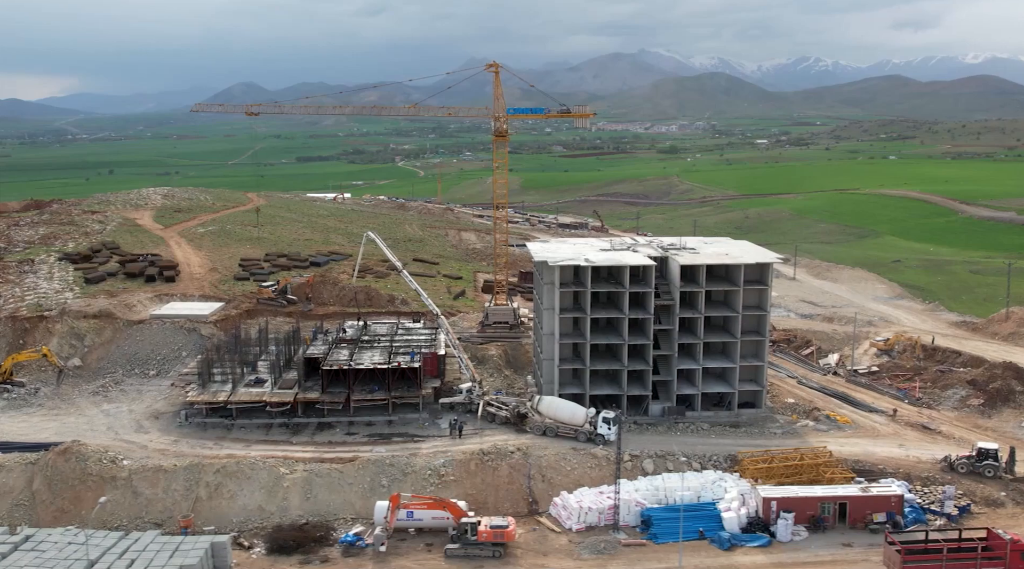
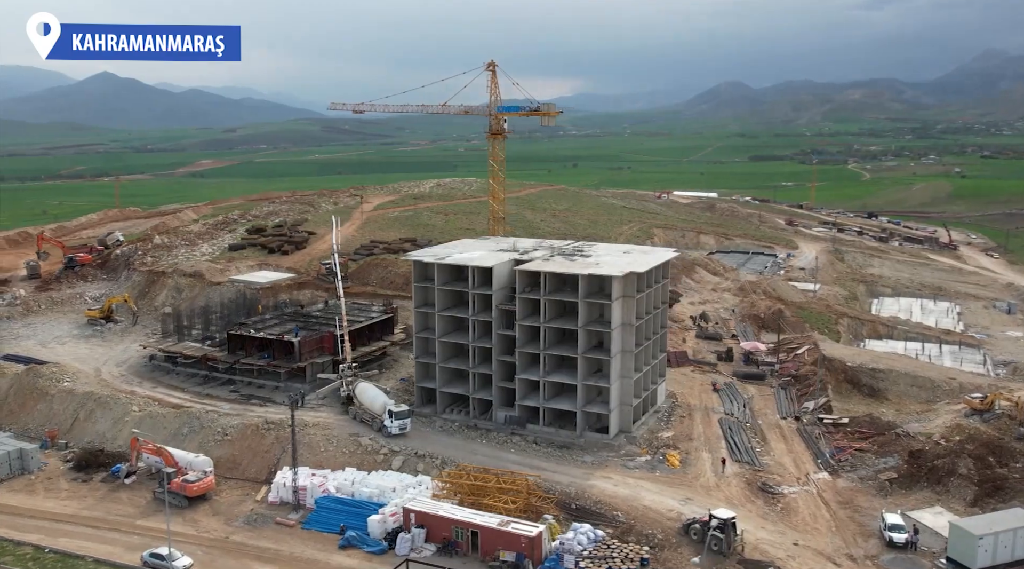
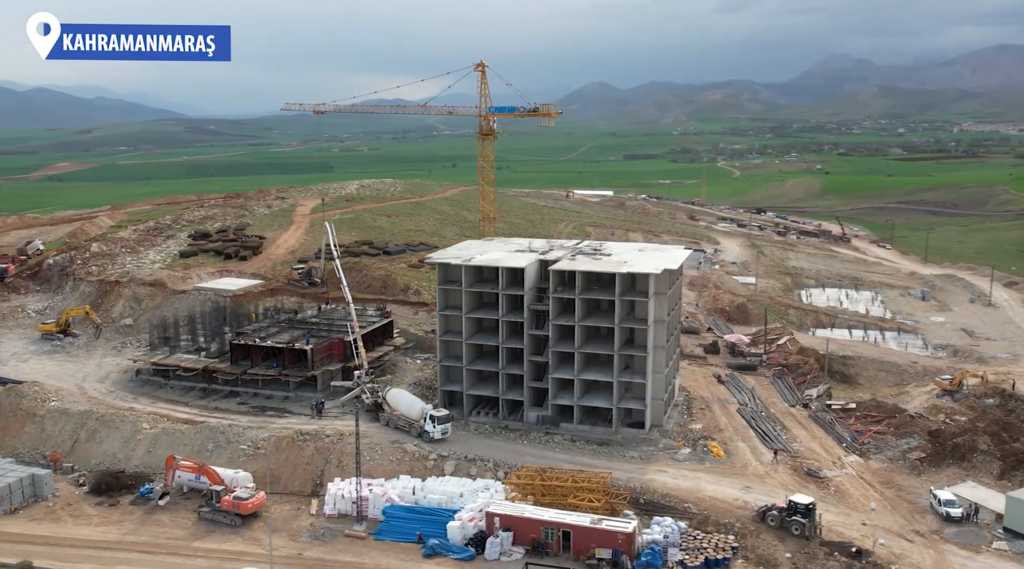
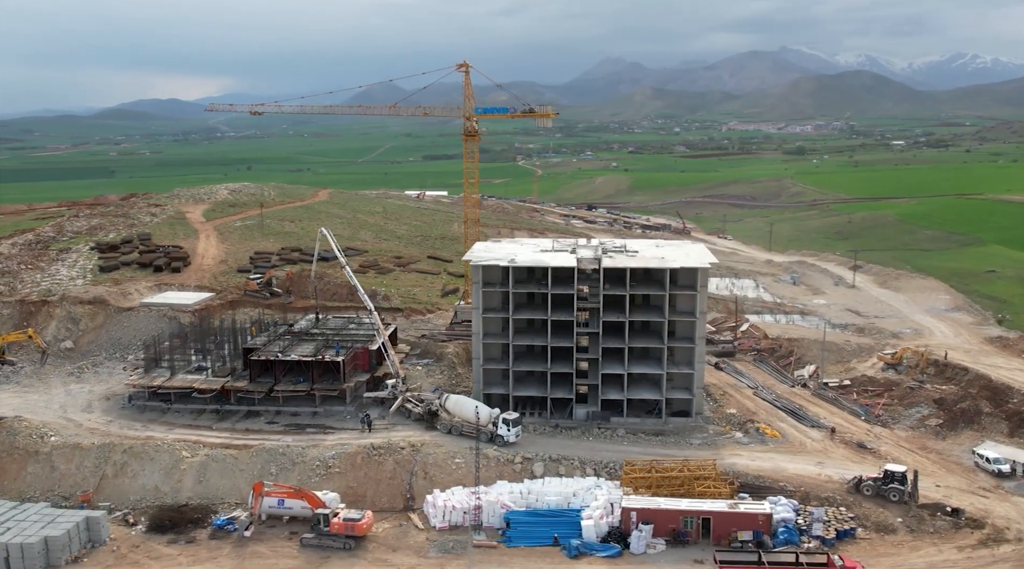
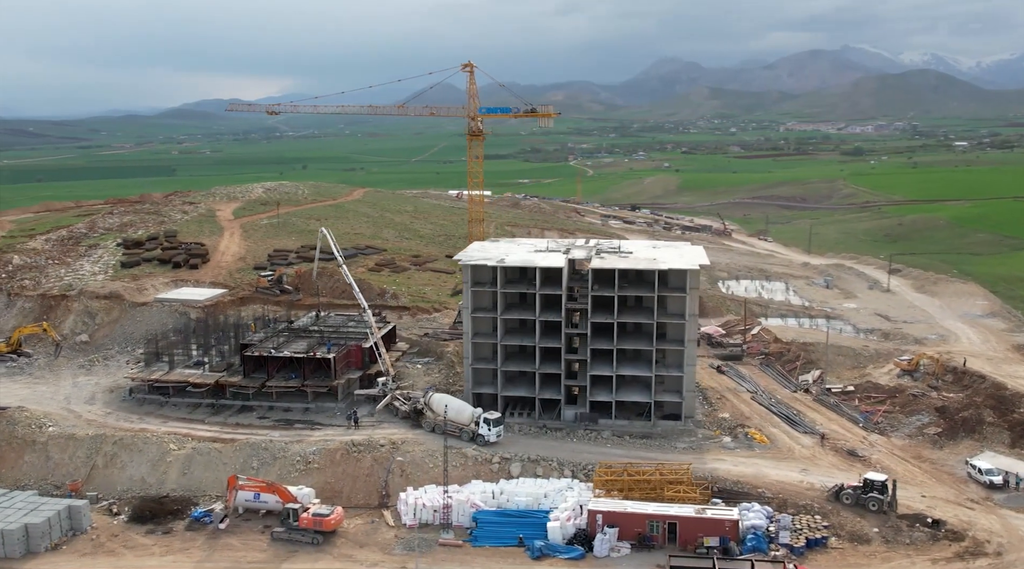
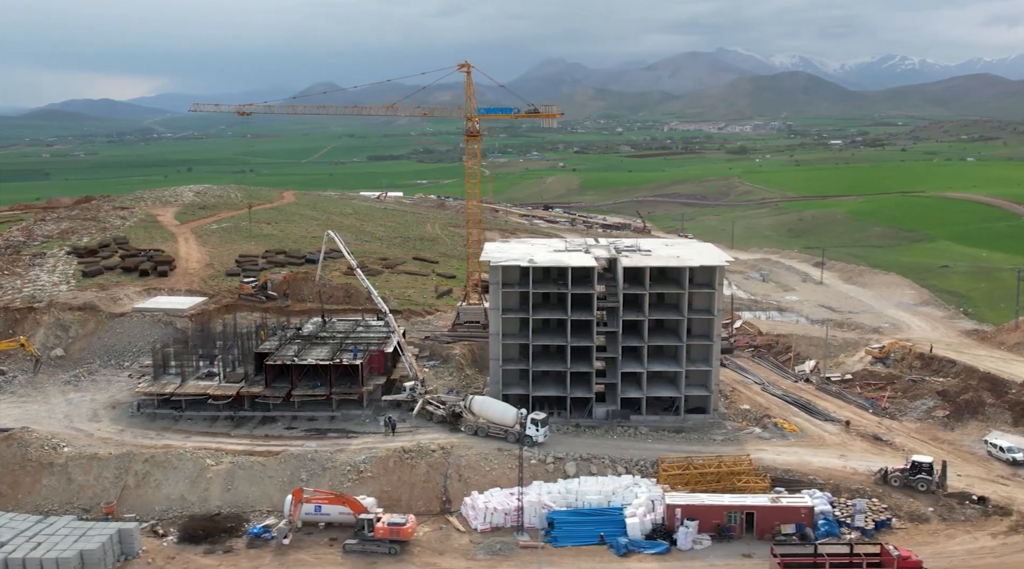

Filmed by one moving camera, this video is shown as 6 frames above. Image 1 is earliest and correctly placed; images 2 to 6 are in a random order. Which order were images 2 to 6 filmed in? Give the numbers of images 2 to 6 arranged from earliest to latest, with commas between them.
6, 4, 5, 3, 2
